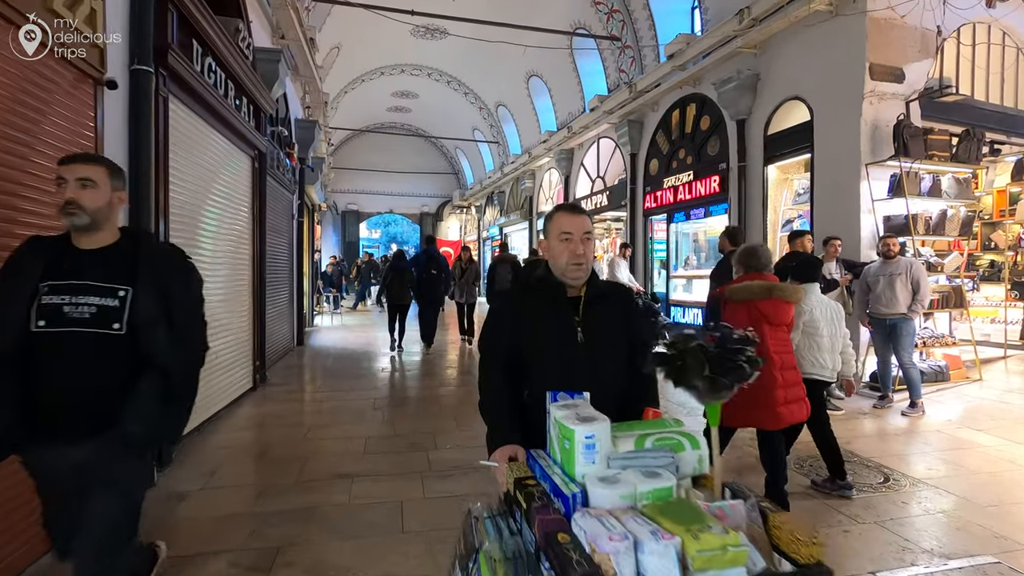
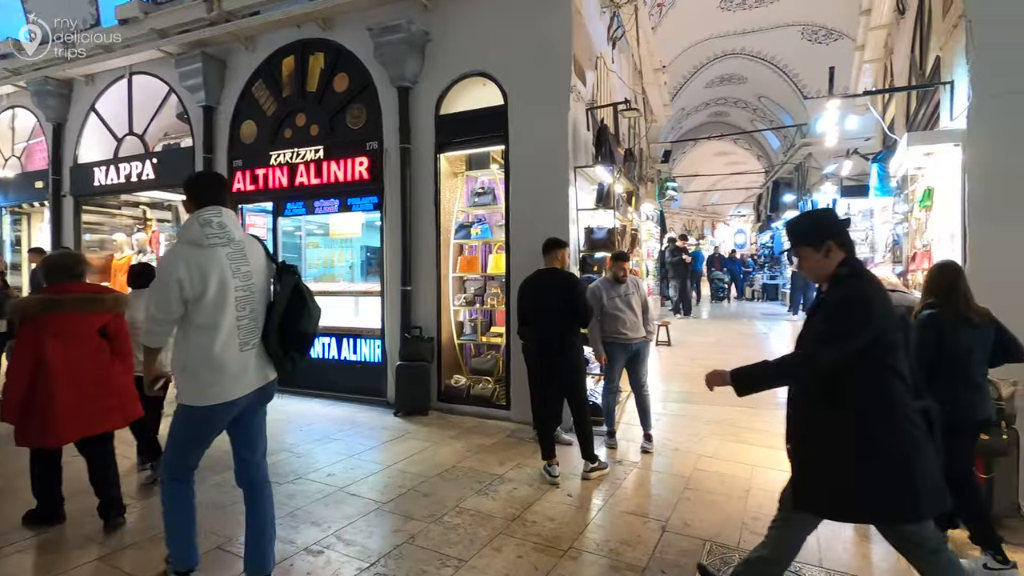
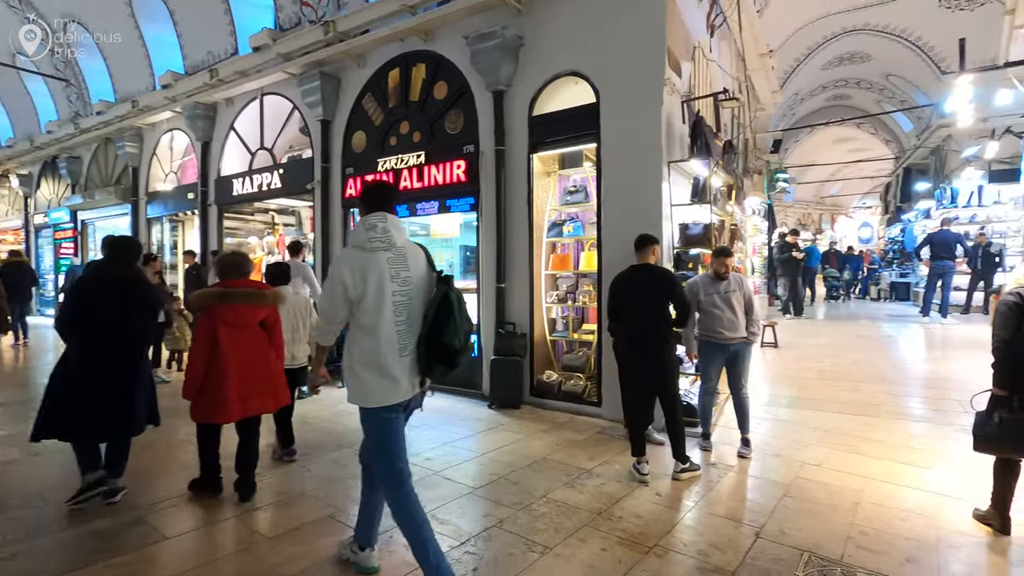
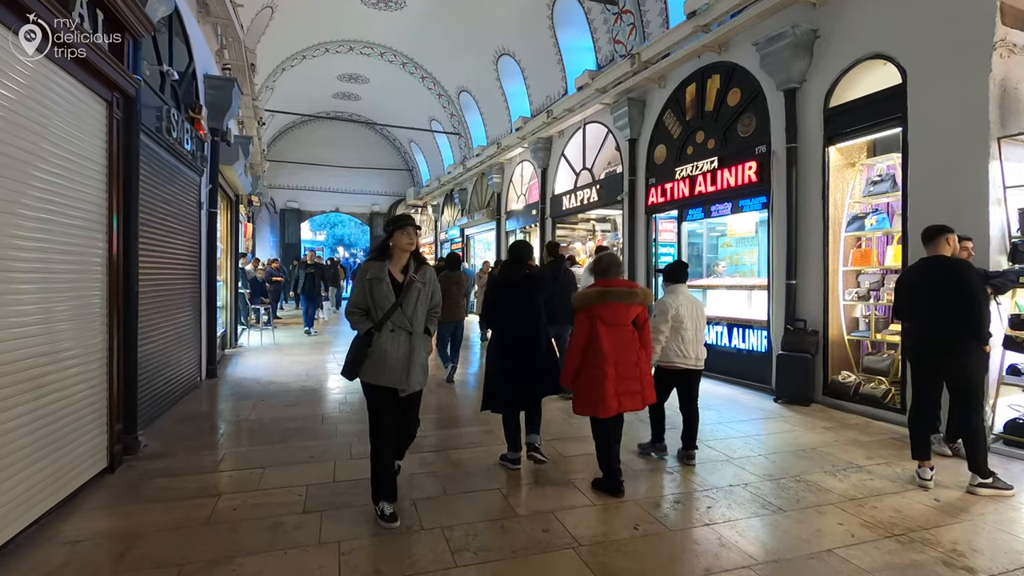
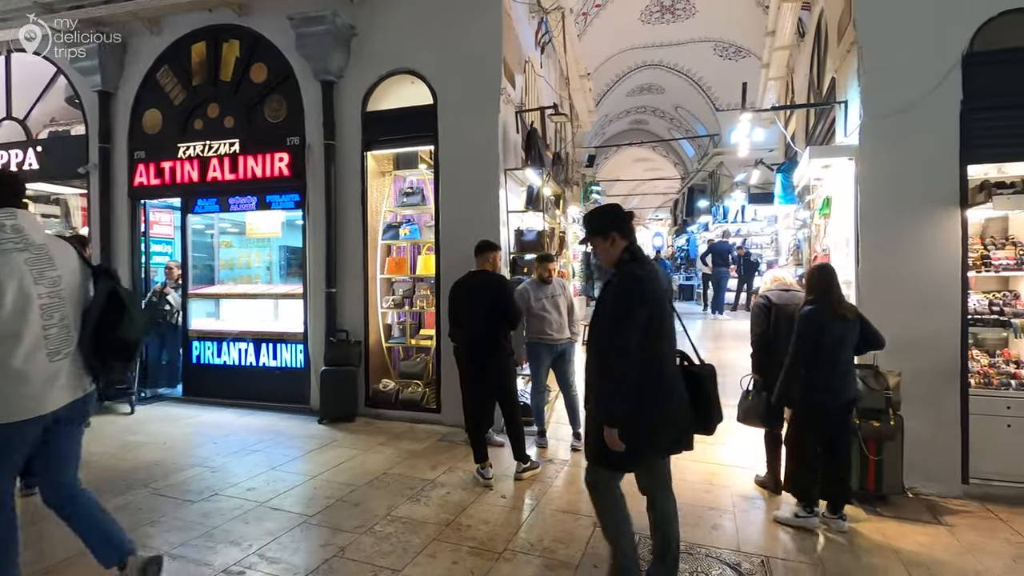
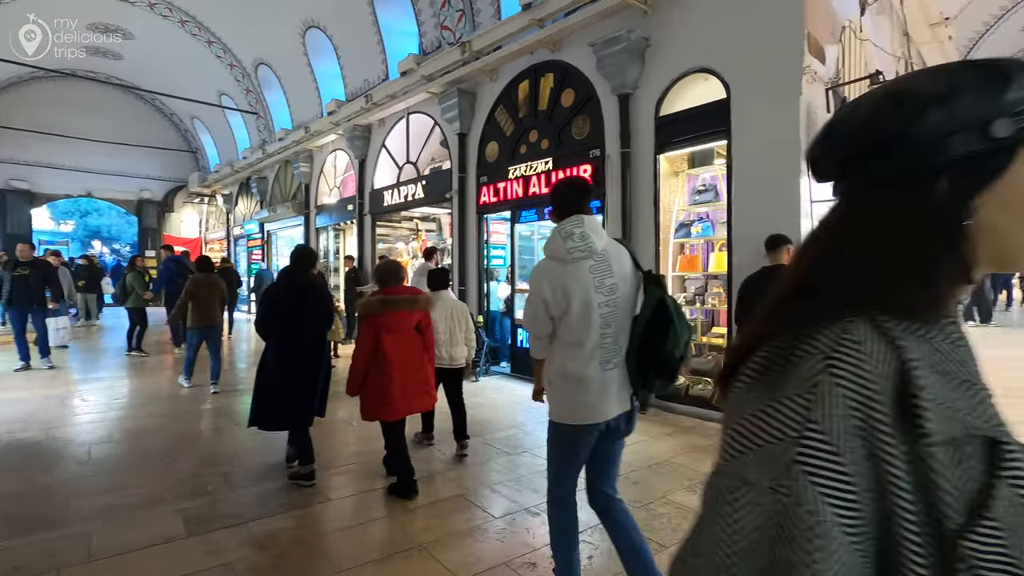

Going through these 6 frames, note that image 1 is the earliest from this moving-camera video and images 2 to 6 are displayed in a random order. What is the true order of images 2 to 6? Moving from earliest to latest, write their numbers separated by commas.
4, 6, 3, 2, 5
